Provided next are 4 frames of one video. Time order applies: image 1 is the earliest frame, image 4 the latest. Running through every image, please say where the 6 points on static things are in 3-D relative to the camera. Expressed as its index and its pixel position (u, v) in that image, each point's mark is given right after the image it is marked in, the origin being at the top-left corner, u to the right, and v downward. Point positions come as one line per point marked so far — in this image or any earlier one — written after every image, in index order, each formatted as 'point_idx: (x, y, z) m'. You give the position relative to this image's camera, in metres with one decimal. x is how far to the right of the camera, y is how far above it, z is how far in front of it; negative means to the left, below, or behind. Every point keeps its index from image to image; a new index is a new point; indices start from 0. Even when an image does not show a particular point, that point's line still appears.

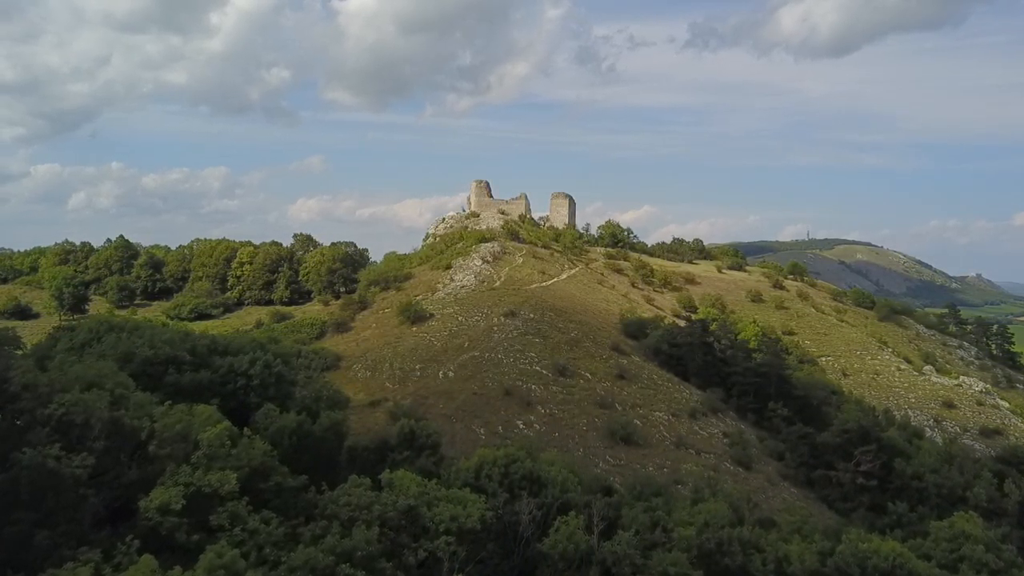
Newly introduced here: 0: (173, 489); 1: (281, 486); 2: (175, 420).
0: (-5.7, -3.3, +13.3) m
1: (-4.8, -4.1, +16.7) m
2: (-6.4, -2.5, +15.2) m
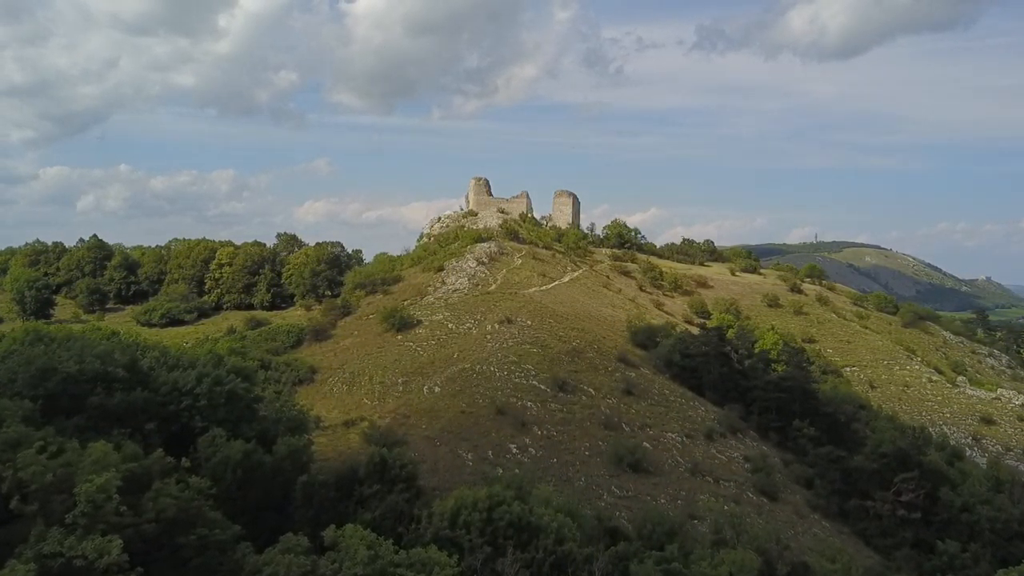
0: (-6.0, -3.4, +9.9) m
1: (-5.1, -4.2, +13.2) m
2: (-6.7, -2.6, +11.8) m
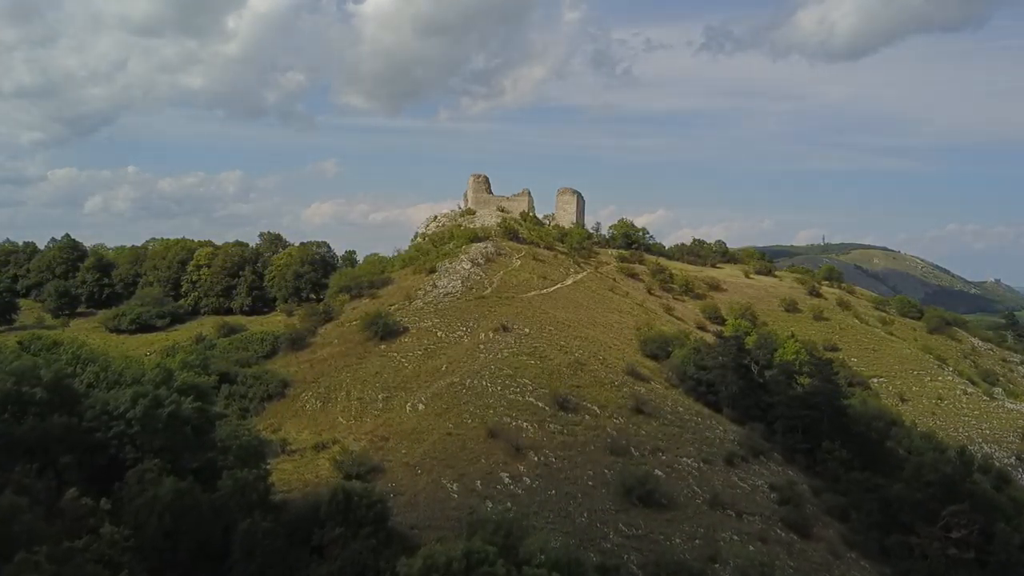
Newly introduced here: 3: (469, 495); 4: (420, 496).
0: (-6.3, -3.5, +6.8) m
1: (-5.4, -4.3, +10.1) m
2: (-7.0, -2.7, +8.6) m
3: (-1.1, -5.1, +19.8) m
4: (-2.2, -5.1, +19.6) m
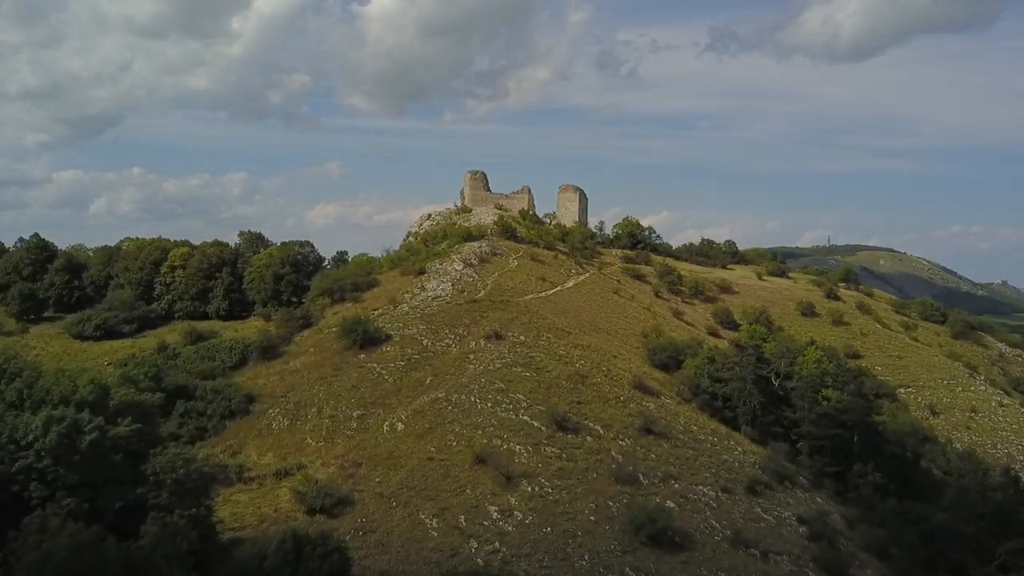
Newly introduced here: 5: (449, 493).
0: (-6.7, -3.6, +3.9) m
1: (-5.7, -4.4, +7.2) m
2: (-7.3, -2.8, +5.8) m
3: (-1.3, -5.2, +16.9) m
4: (-2.5, -5.2, +16.7) m
5: (-1.5, -4.7, +18.4) m
